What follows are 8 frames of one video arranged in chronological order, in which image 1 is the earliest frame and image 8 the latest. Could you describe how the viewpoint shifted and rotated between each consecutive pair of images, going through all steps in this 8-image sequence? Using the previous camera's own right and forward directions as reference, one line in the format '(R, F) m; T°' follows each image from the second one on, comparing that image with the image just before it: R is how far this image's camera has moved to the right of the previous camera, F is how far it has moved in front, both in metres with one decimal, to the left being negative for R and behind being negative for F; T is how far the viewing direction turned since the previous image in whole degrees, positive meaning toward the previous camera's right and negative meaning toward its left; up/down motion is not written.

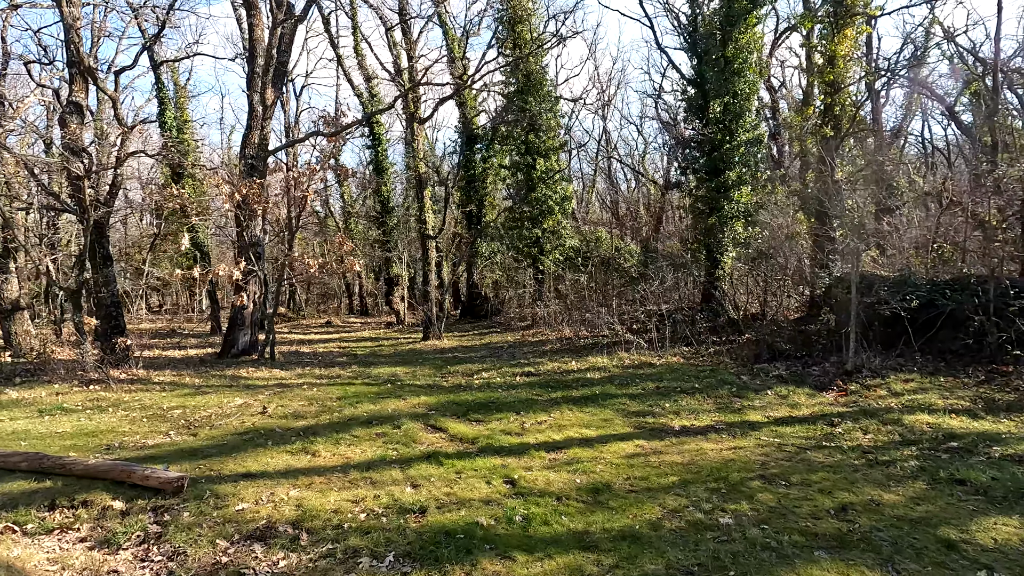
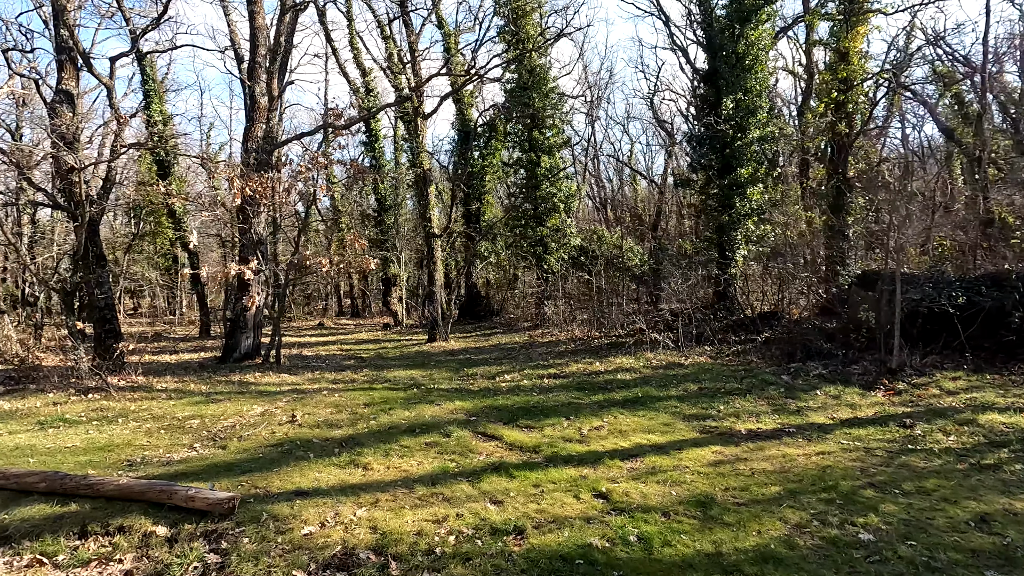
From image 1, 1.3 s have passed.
(-0.8, +0.4) m; +2°
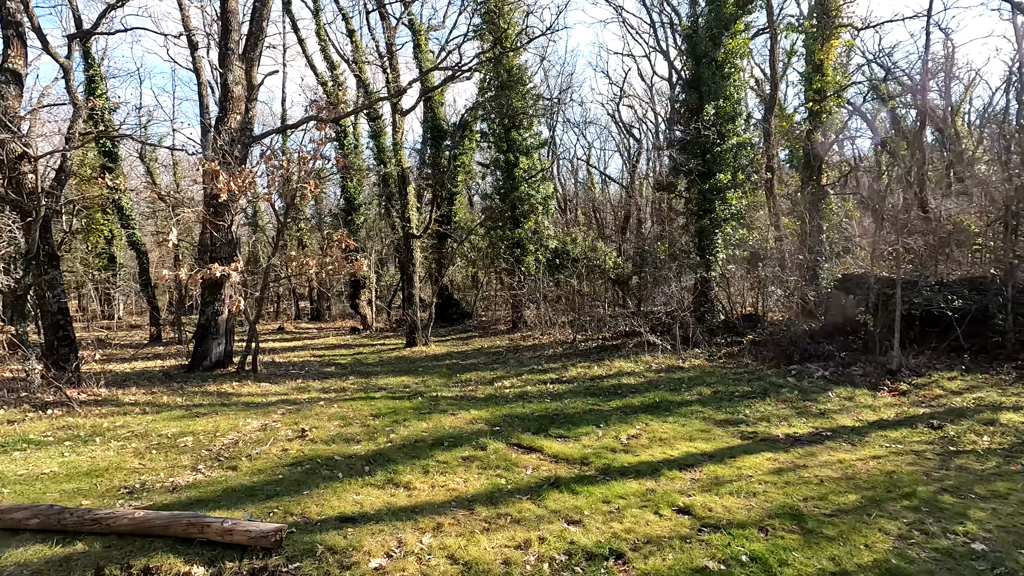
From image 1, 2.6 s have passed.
(-0.9, +0.3) m; +5°
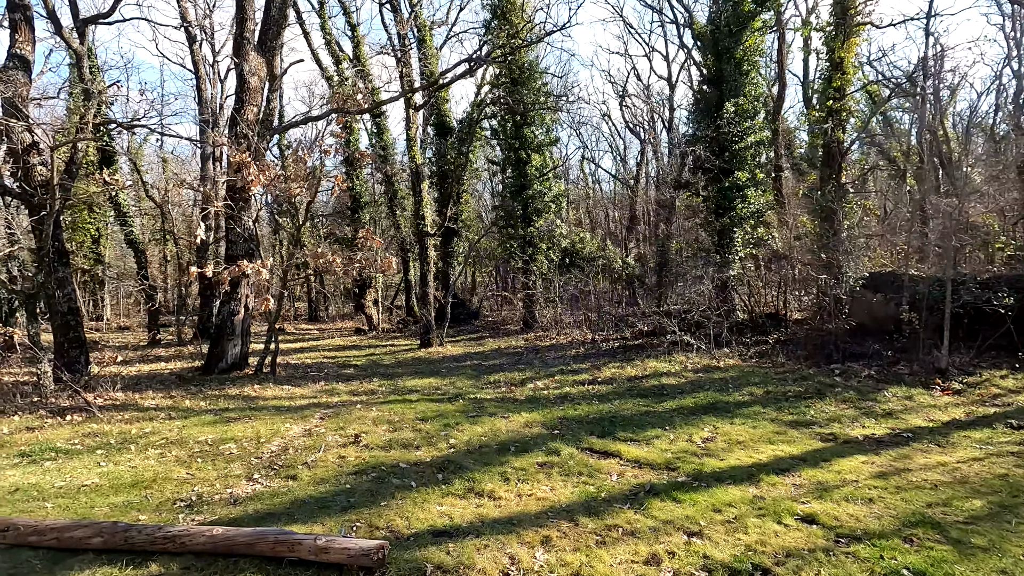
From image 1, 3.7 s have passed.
(-0.8, +0.3) m; +2°
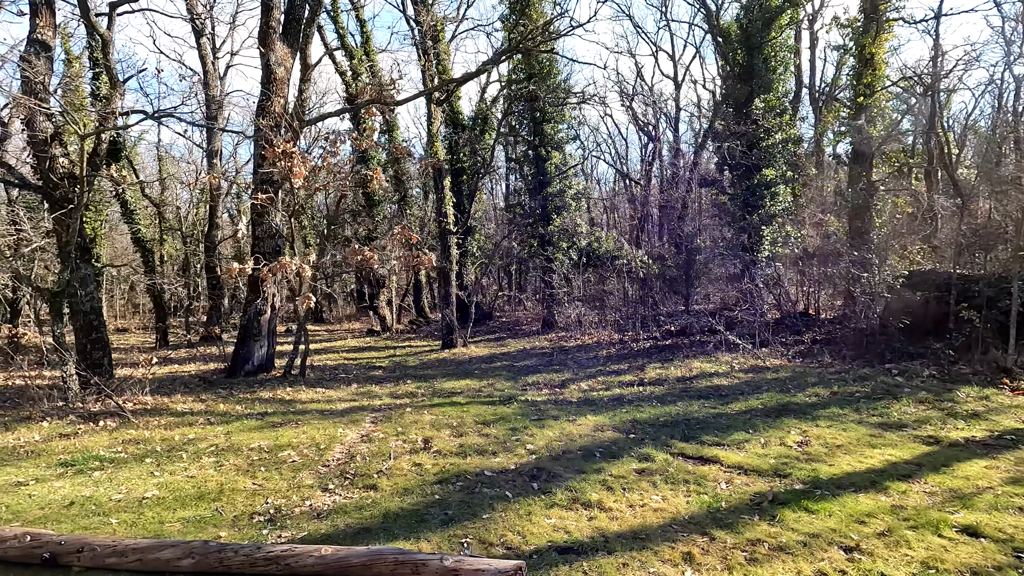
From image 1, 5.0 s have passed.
(-0.8, +0.3) m; +1°
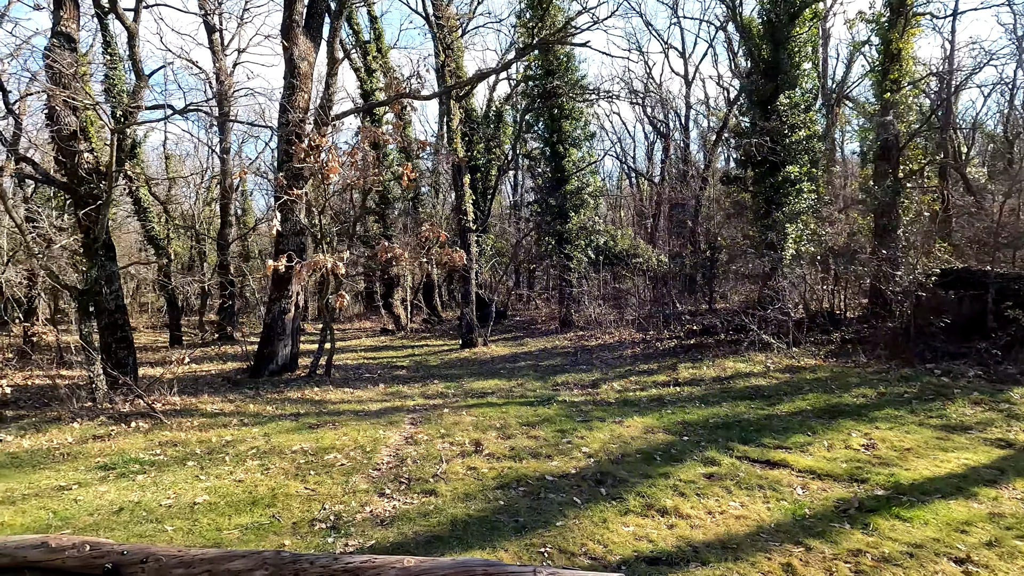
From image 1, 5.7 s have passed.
(-0.5, +0.2) m; 0°
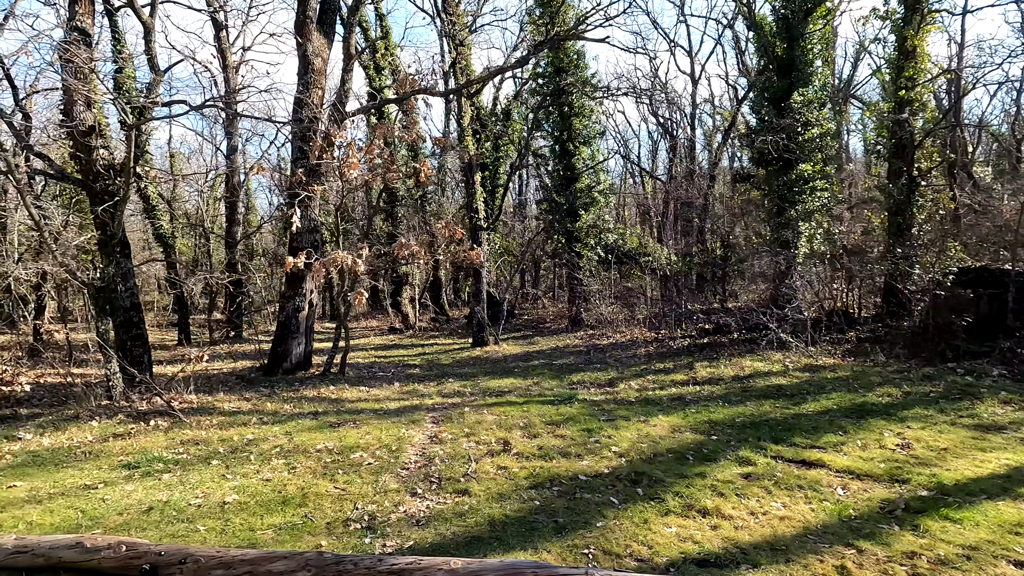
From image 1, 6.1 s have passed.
(-0.2, +0.1) m; 0°
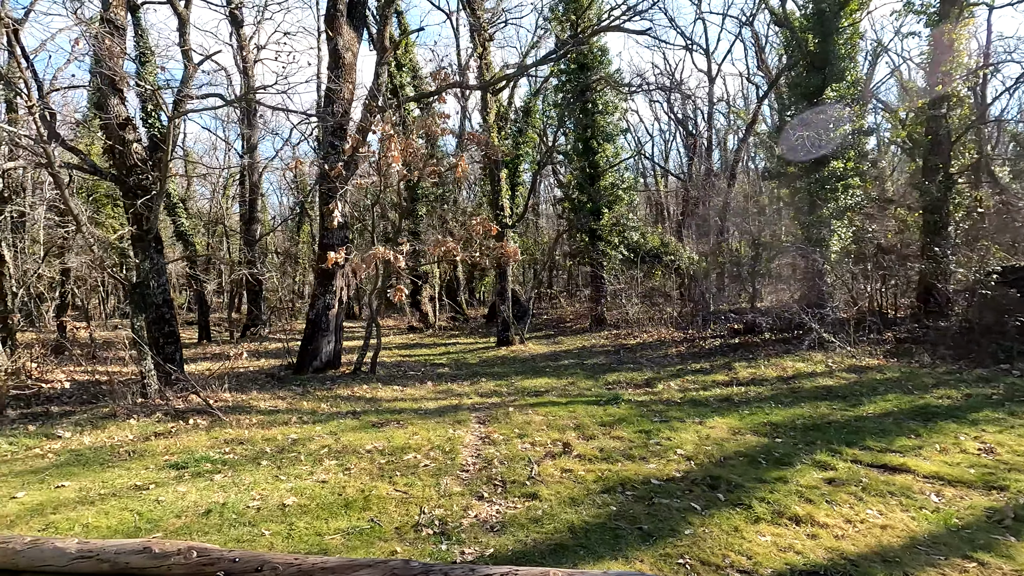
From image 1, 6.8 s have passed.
(-0.5, +0.2) m; -1°
